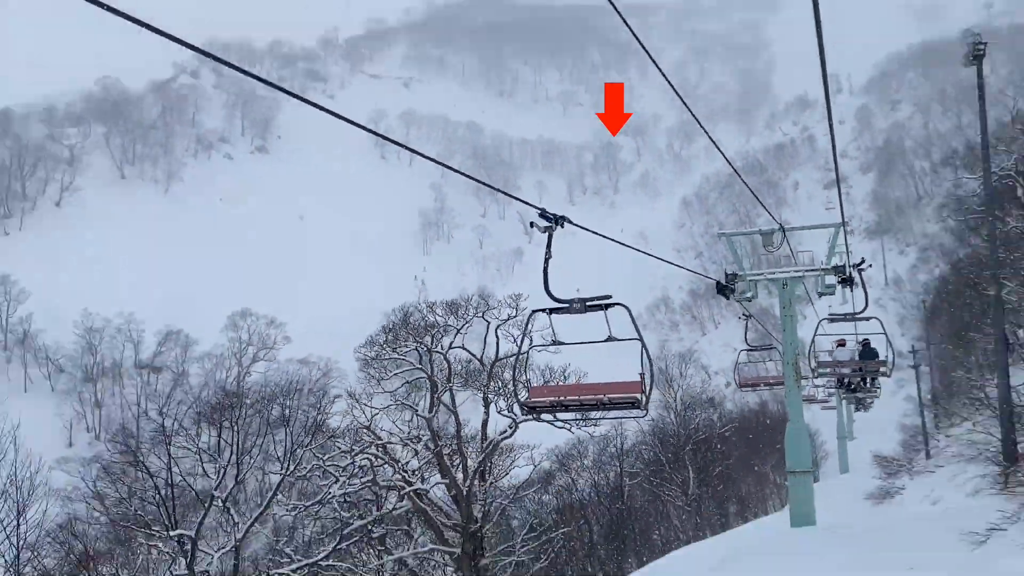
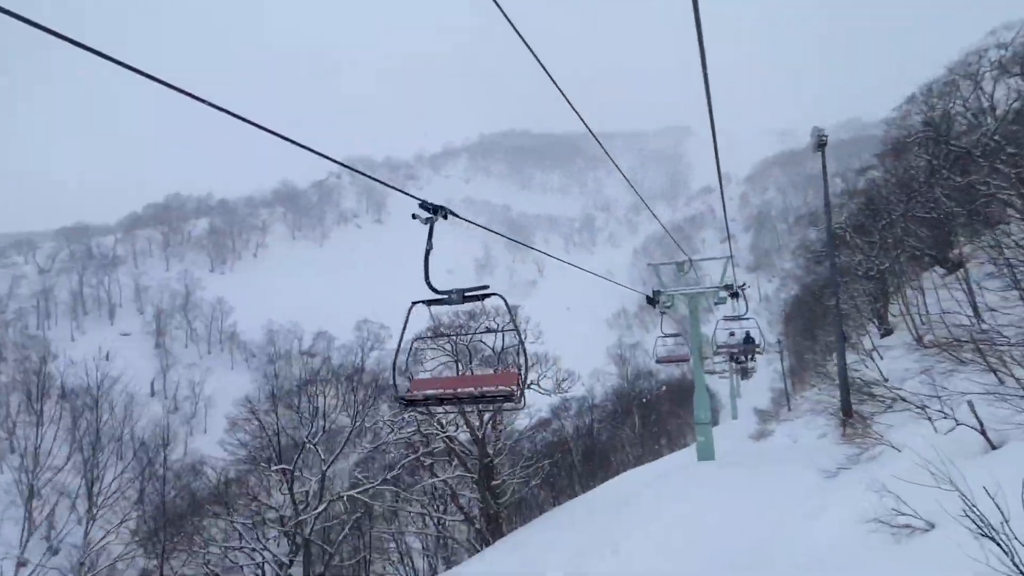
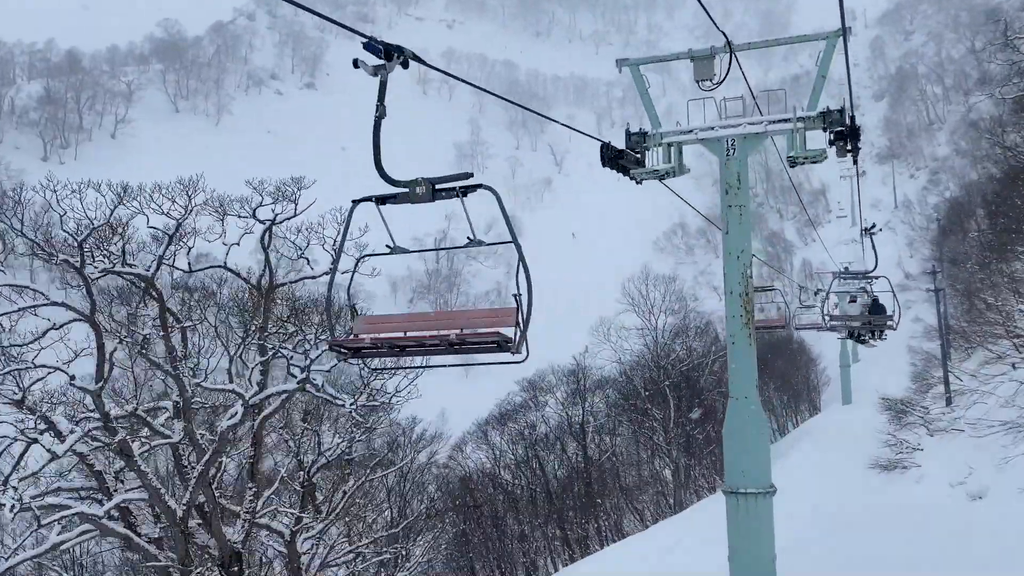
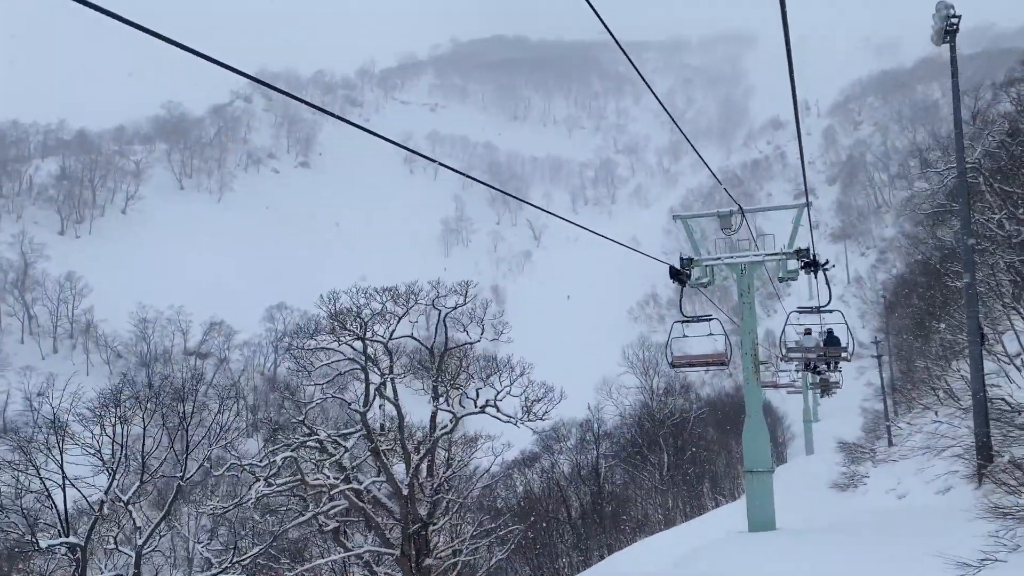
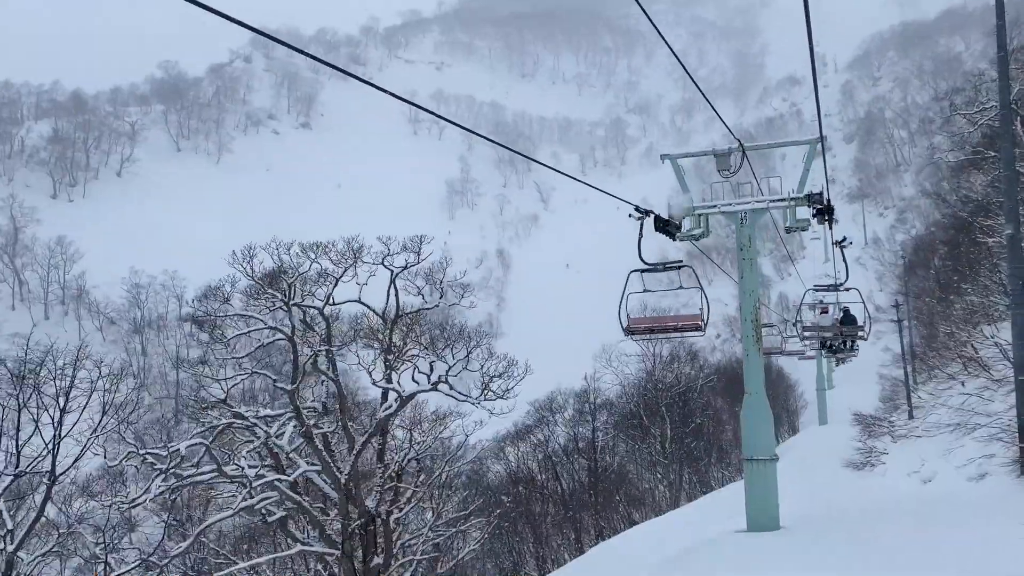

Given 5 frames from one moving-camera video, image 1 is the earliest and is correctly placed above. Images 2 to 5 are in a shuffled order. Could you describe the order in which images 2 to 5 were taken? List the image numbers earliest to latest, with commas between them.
2, 4, 5, 3
